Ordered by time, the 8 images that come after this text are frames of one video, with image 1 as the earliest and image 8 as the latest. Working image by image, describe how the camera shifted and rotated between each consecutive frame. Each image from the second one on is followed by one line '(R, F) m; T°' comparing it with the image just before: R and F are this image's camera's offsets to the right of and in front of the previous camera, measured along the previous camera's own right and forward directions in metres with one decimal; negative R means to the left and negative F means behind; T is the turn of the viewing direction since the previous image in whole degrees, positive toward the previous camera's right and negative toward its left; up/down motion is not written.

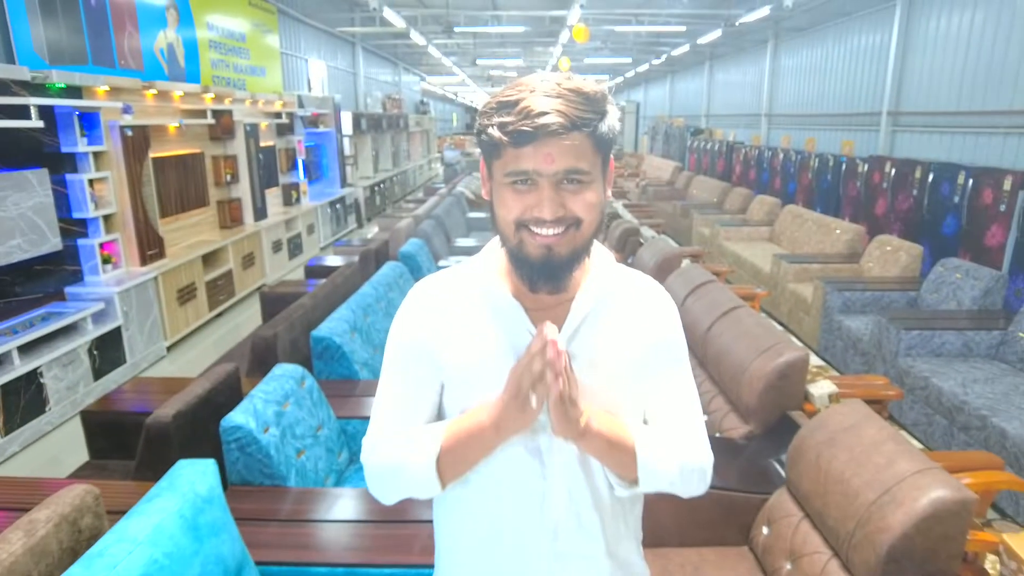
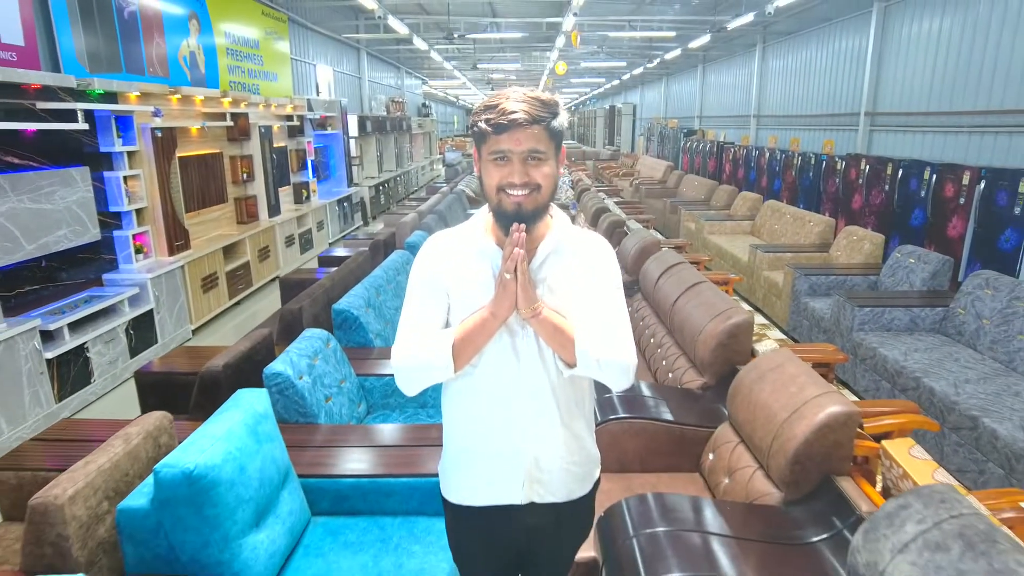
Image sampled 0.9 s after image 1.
(0.0, -0.4) m; 0°
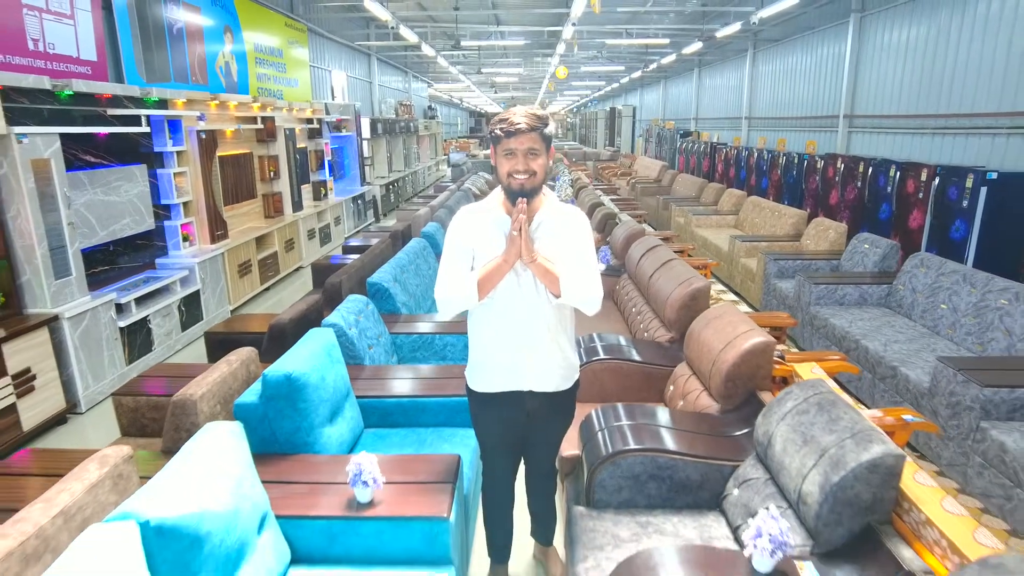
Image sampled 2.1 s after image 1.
(0.0, -0.6) m; 0°
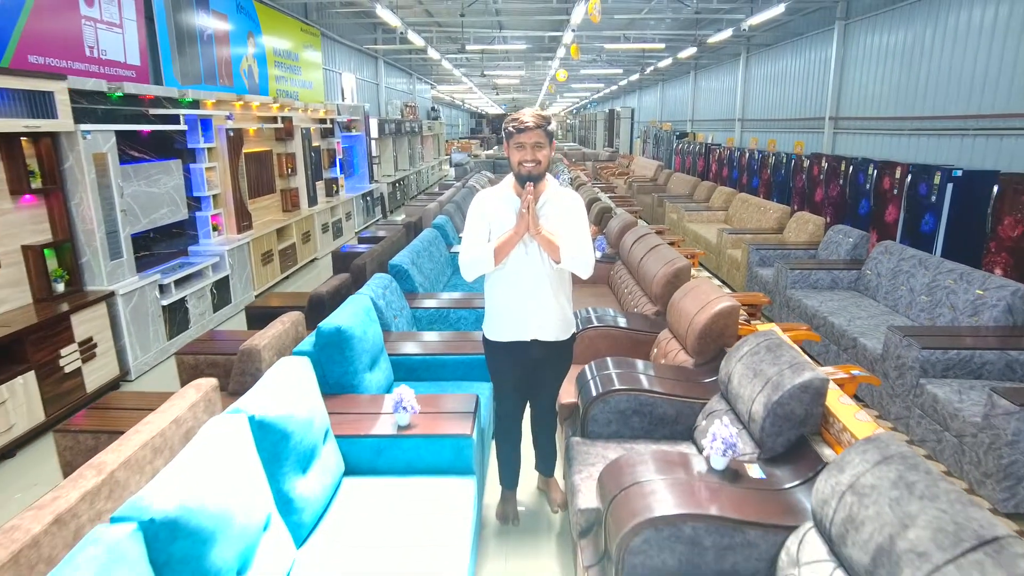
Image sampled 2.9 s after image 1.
(0.0, -0.5) m; 0°
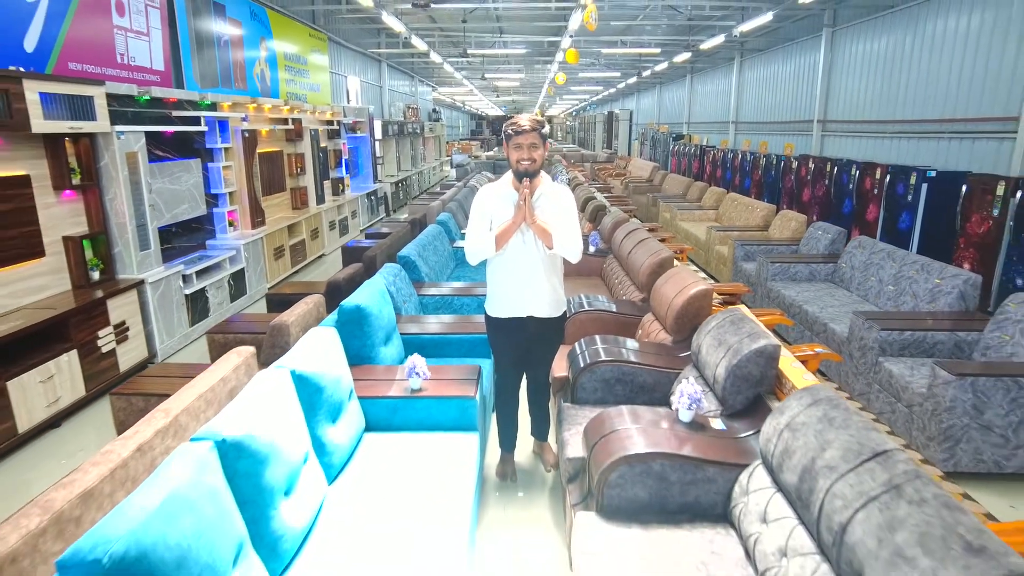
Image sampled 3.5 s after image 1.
(0.0, -0.3) m; 0°
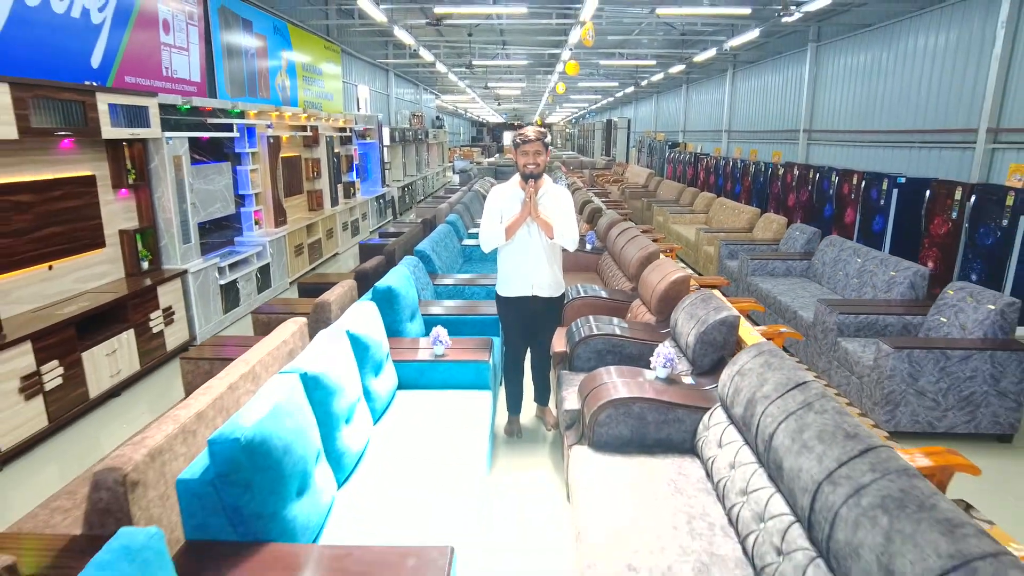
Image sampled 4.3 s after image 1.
(0.0, -0.5) m; 0°
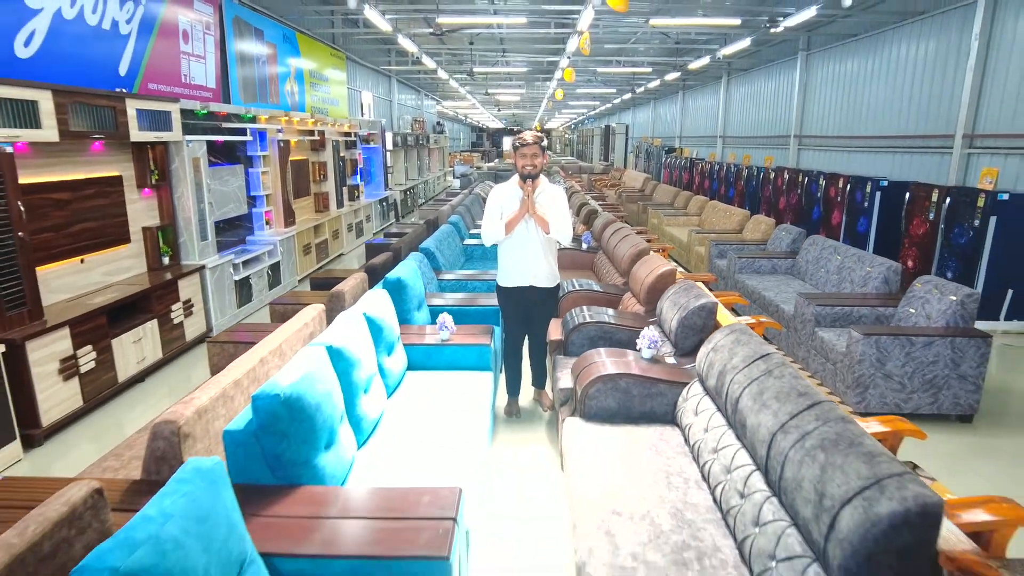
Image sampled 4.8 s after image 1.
(0.0, -0.3) m; 0°
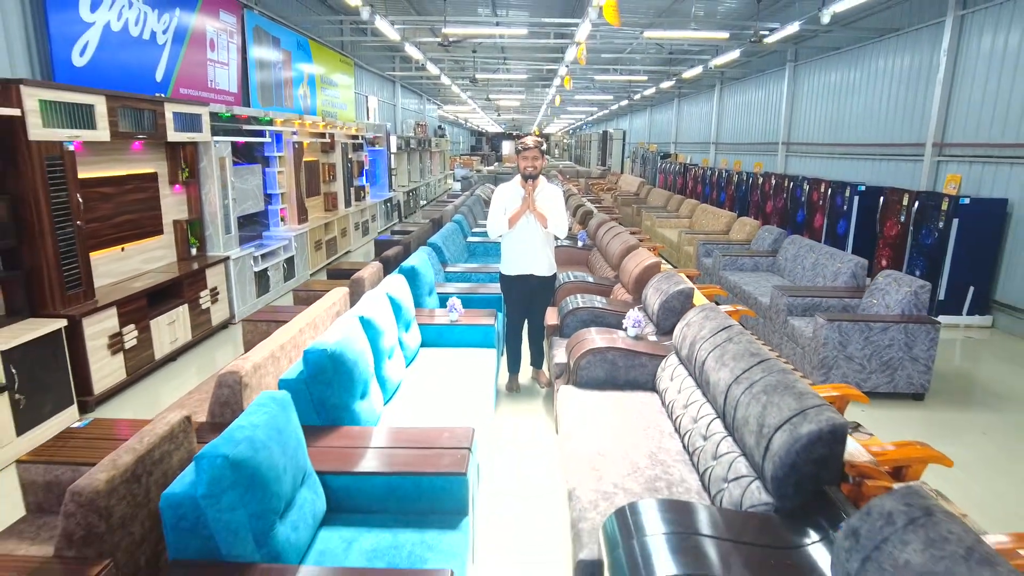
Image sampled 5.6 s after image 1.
(0.0, -0.4) m; 0°
